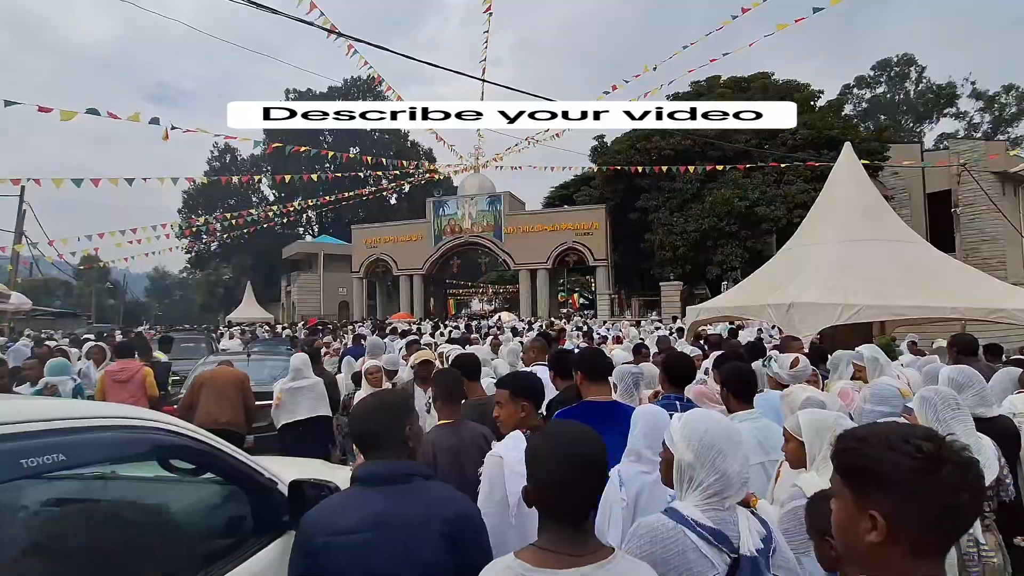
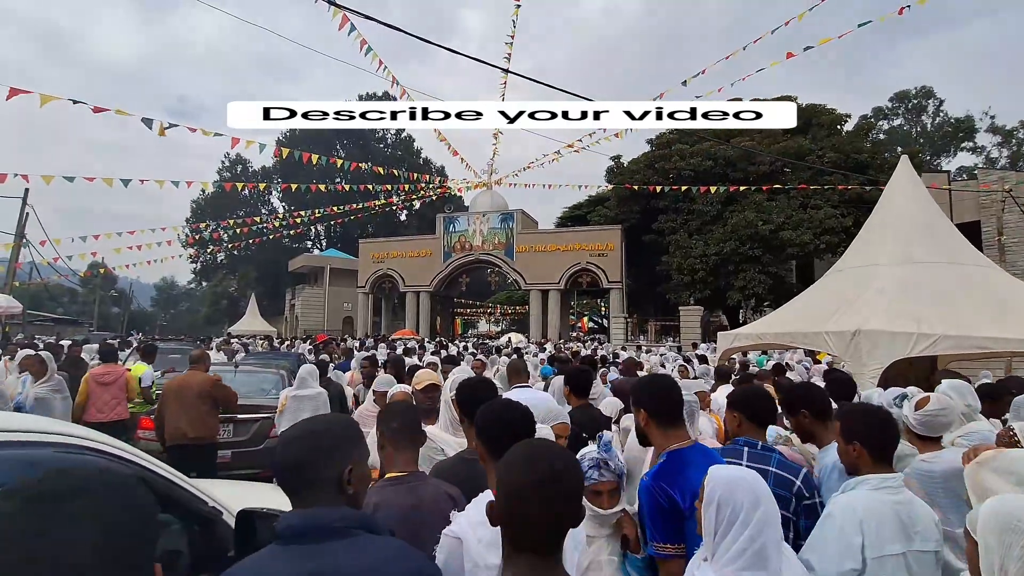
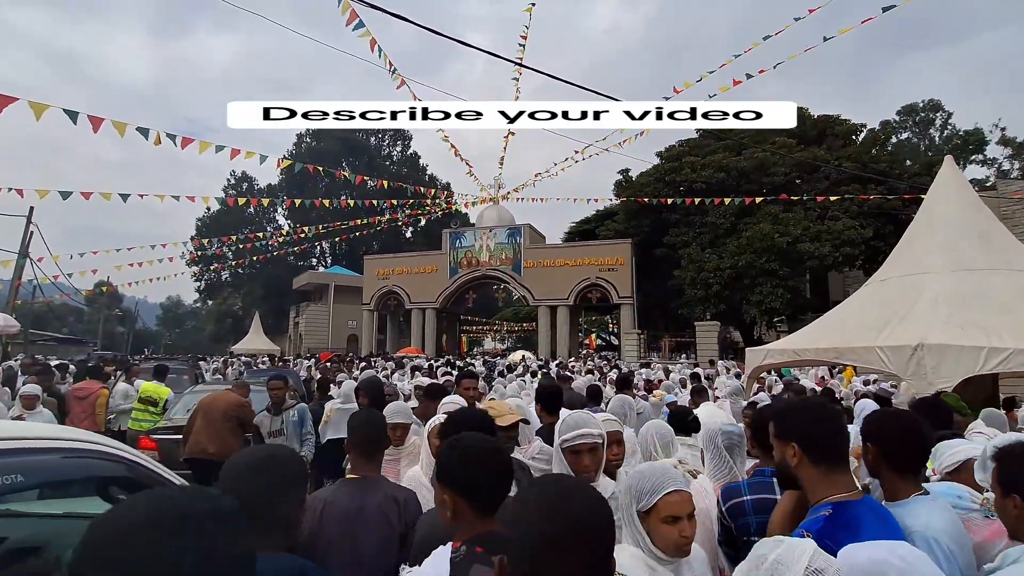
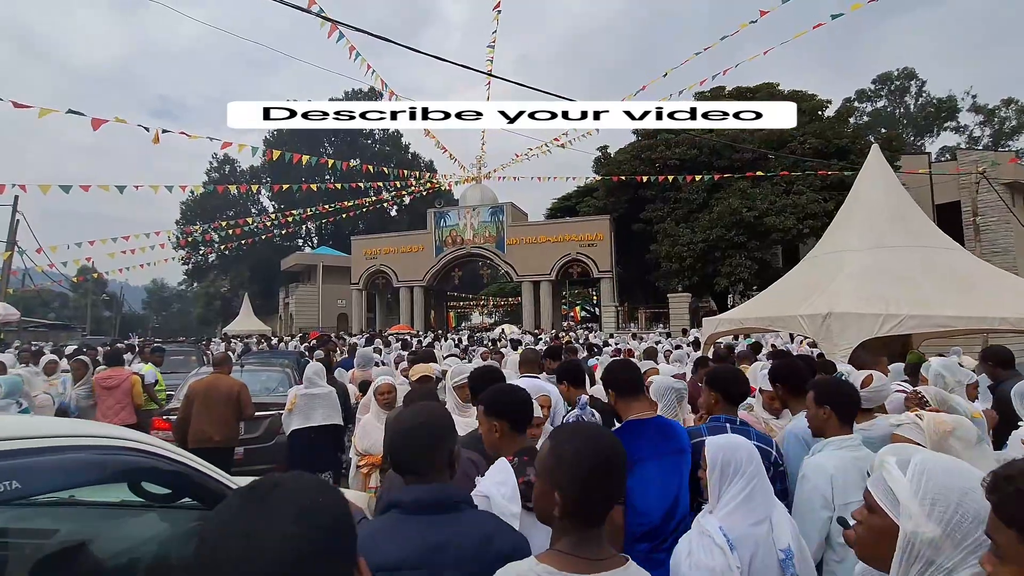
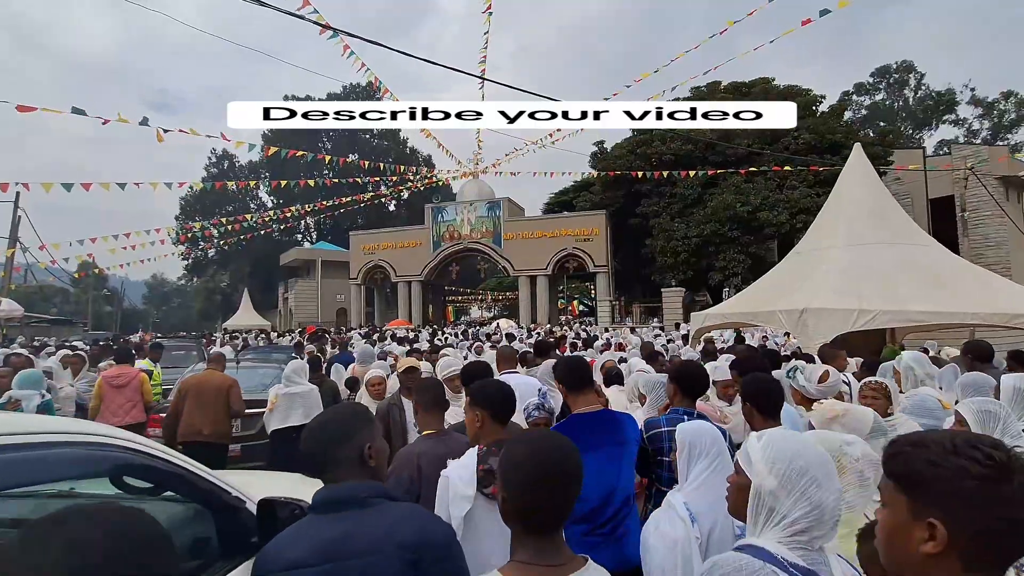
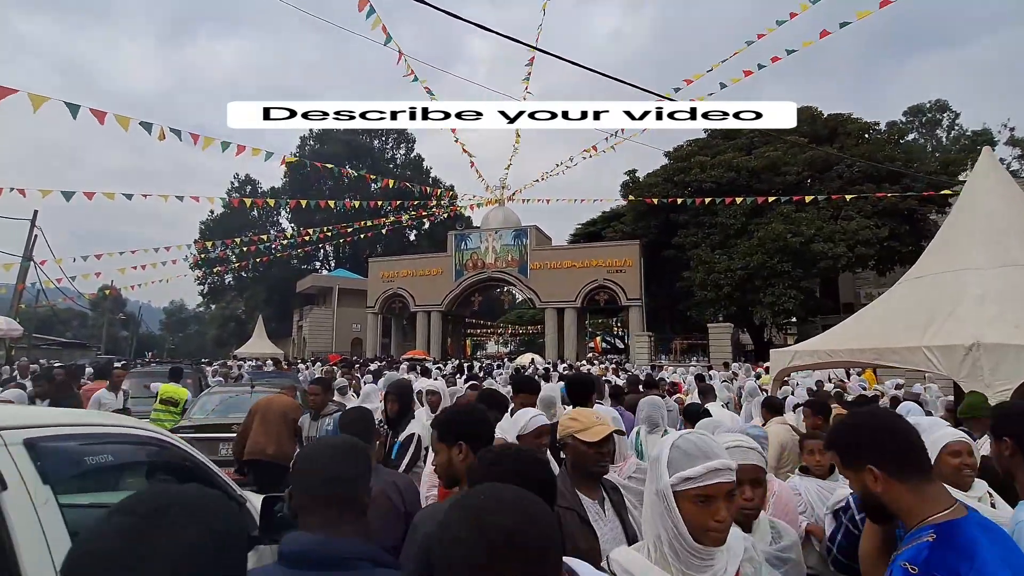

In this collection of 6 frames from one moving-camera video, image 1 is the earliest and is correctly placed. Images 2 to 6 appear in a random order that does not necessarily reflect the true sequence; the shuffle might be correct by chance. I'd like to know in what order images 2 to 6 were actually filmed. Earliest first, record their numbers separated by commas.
5, 4, 2, 3, 6
